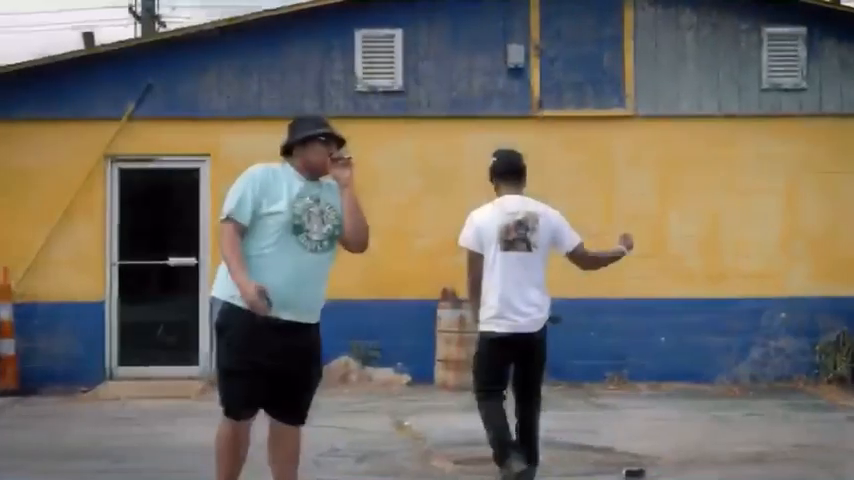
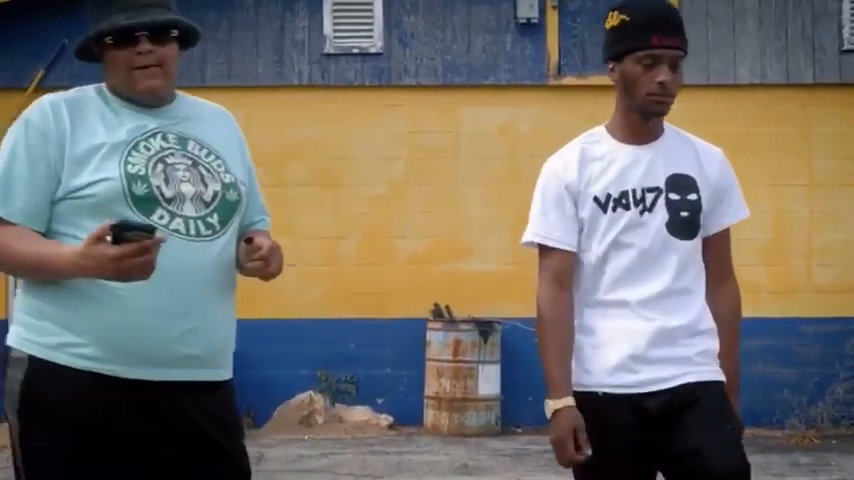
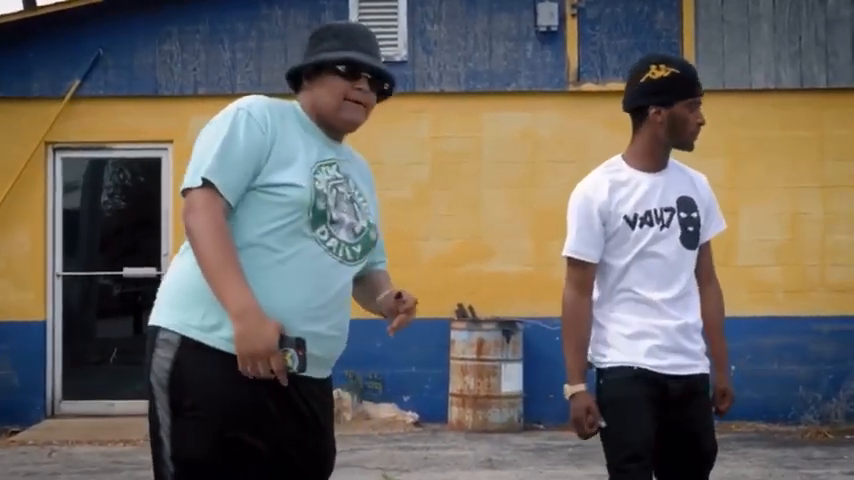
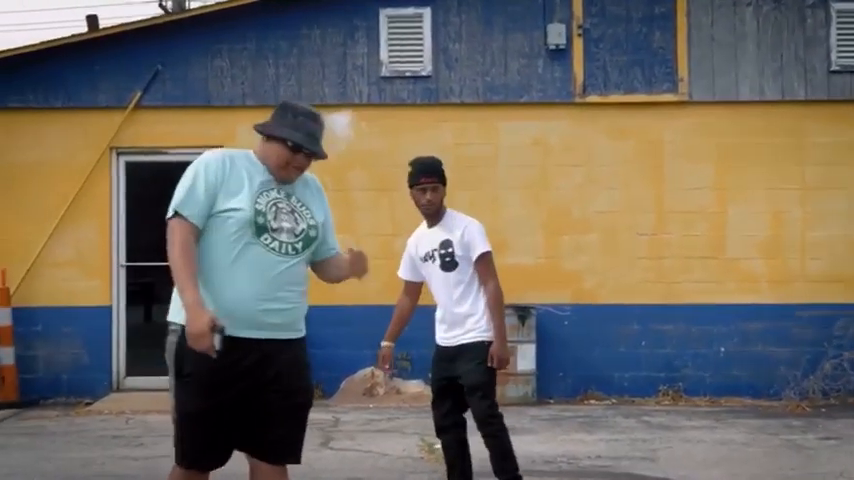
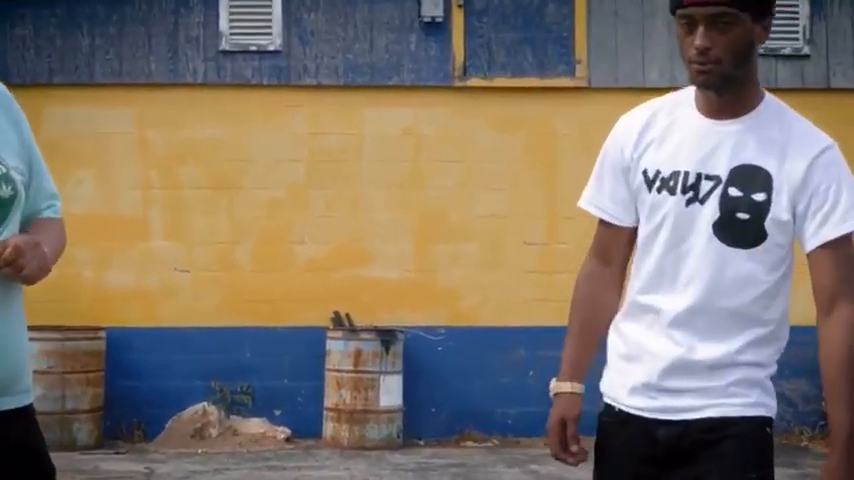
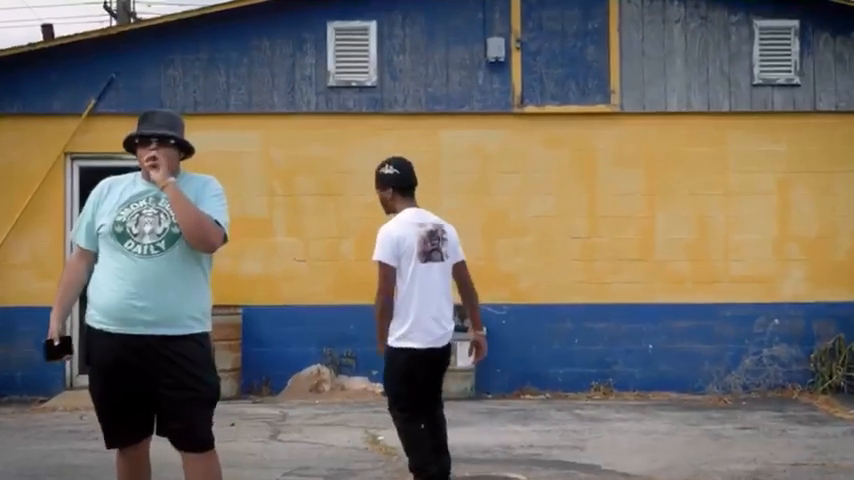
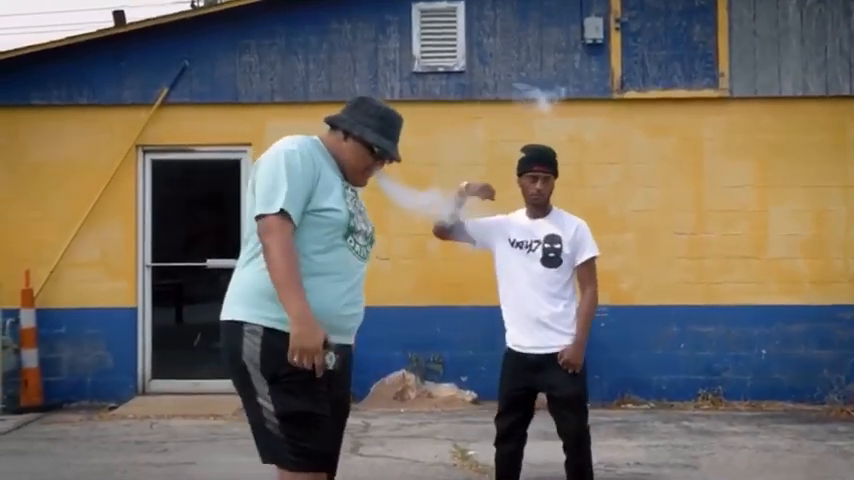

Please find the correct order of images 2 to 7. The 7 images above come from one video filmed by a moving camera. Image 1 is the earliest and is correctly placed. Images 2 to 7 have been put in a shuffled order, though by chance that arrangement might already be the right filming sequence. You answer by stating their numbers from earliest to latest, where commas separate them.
6, 4, 7, 3, 2, 5
